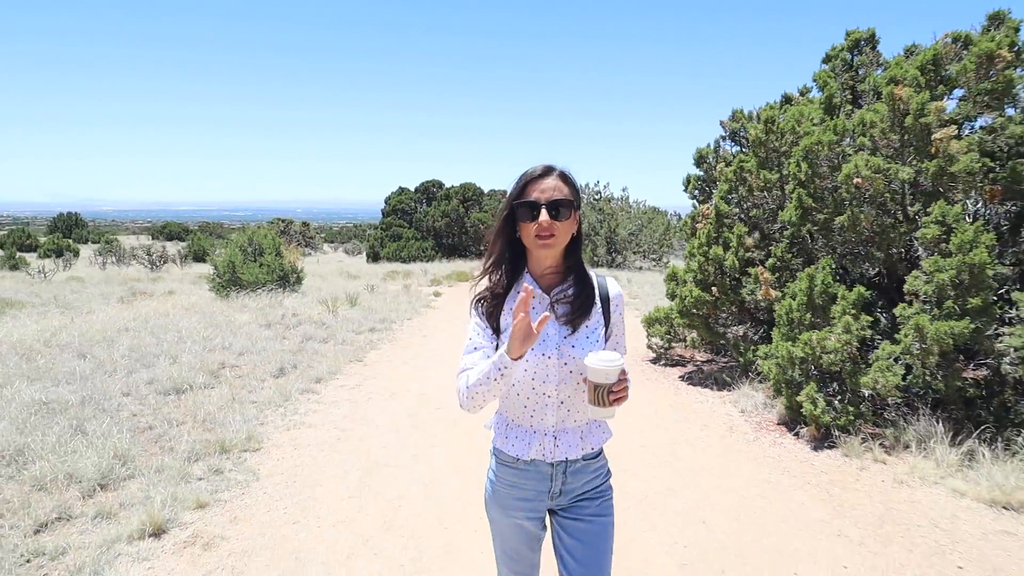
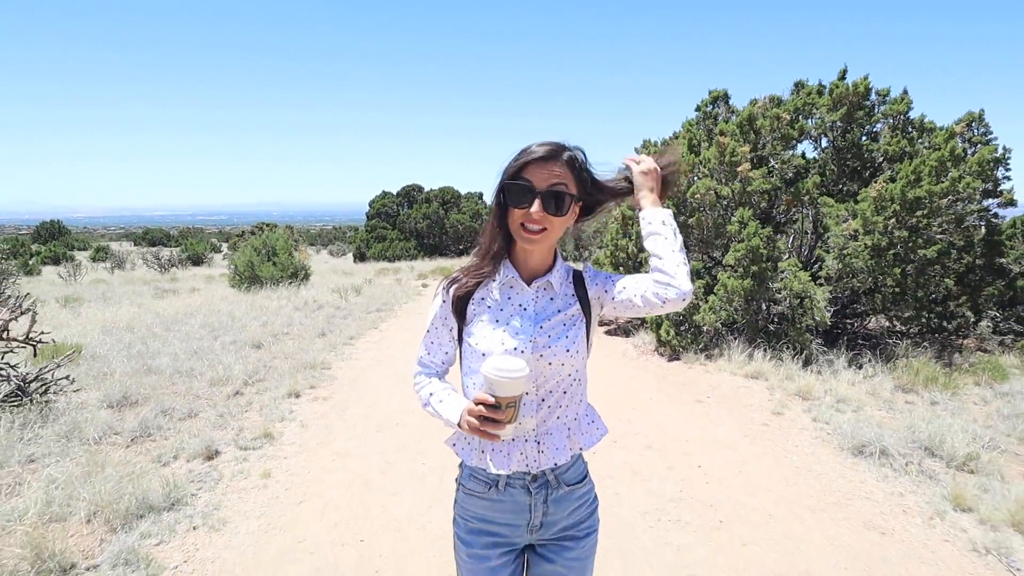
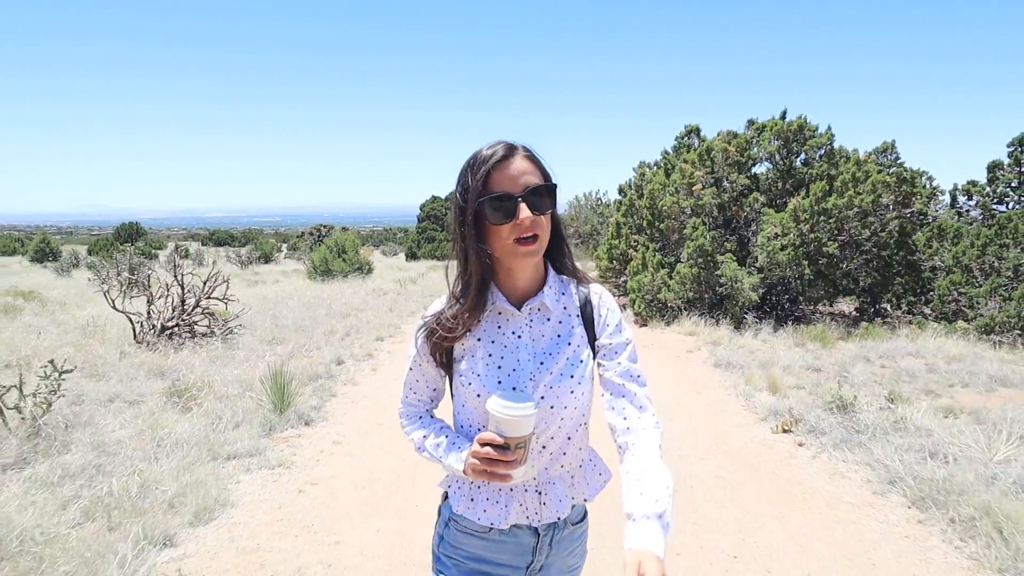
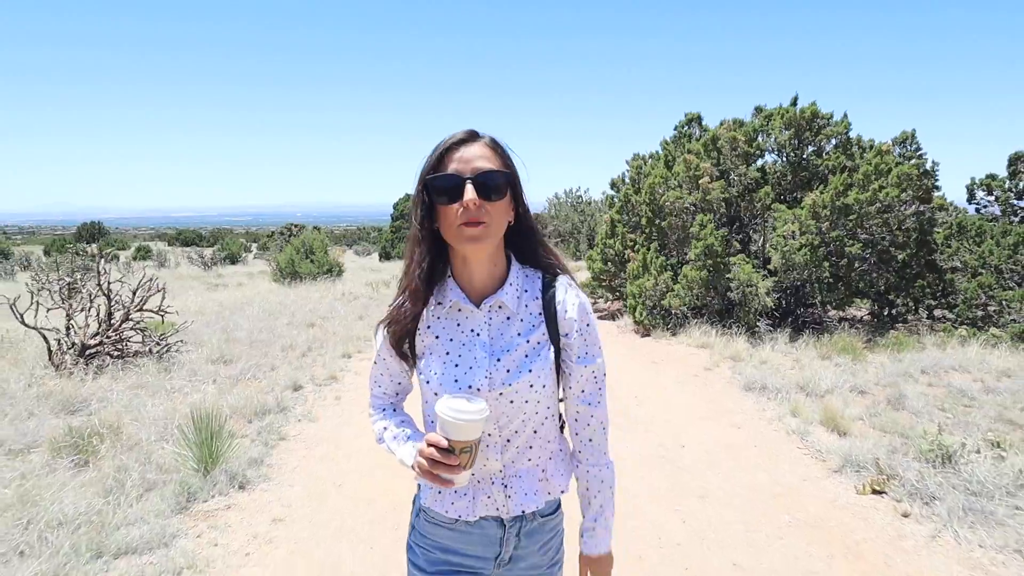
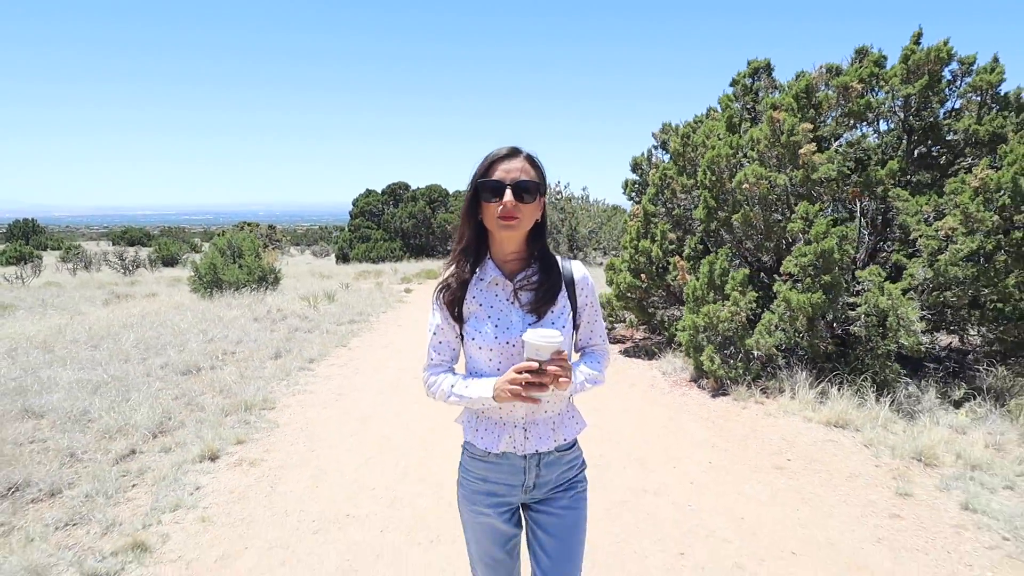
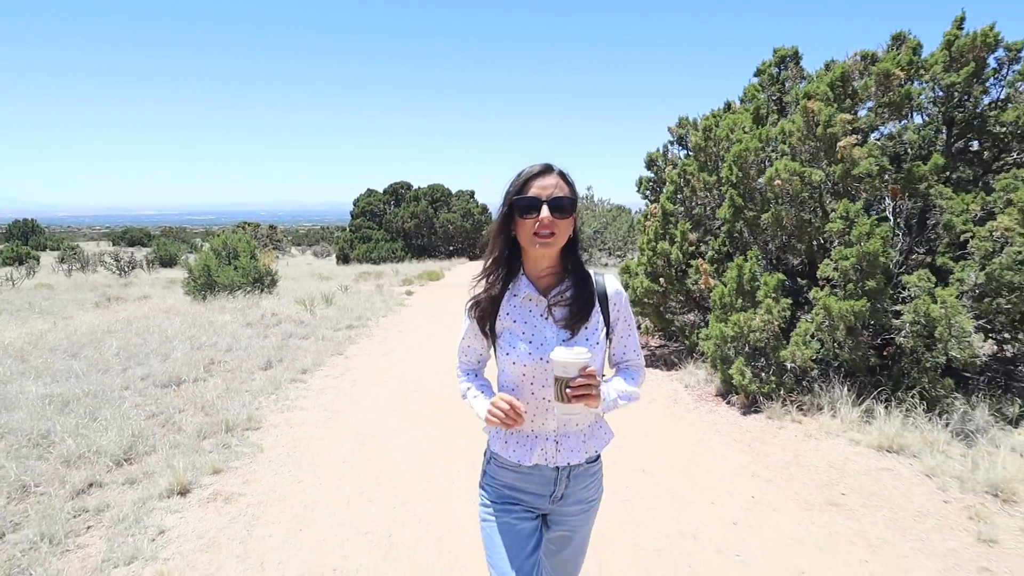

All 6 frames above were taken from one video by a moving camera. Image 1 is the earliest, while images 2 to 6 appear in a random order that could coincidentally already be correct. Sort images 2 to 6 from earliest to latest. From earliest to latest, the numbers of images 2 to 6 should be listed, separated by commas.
6, 5, 2, 4, 3
